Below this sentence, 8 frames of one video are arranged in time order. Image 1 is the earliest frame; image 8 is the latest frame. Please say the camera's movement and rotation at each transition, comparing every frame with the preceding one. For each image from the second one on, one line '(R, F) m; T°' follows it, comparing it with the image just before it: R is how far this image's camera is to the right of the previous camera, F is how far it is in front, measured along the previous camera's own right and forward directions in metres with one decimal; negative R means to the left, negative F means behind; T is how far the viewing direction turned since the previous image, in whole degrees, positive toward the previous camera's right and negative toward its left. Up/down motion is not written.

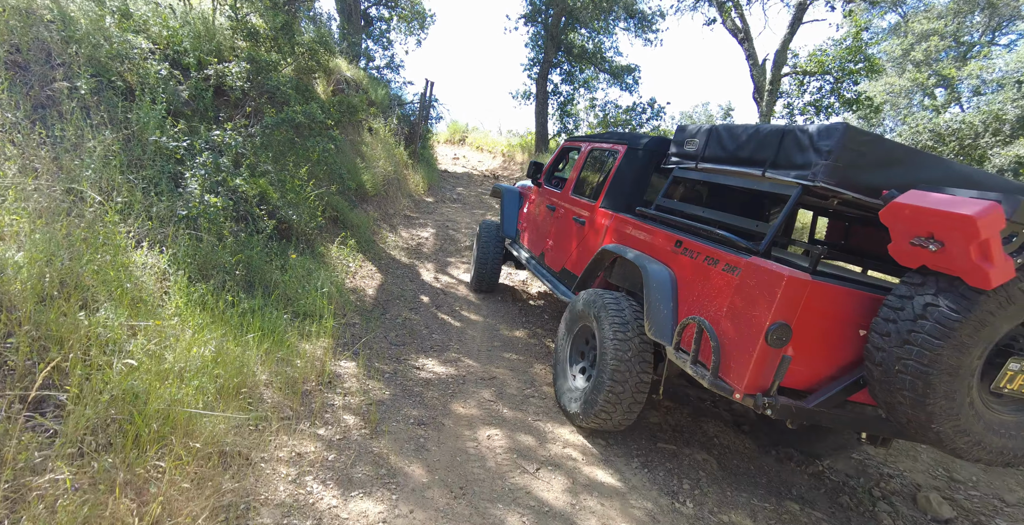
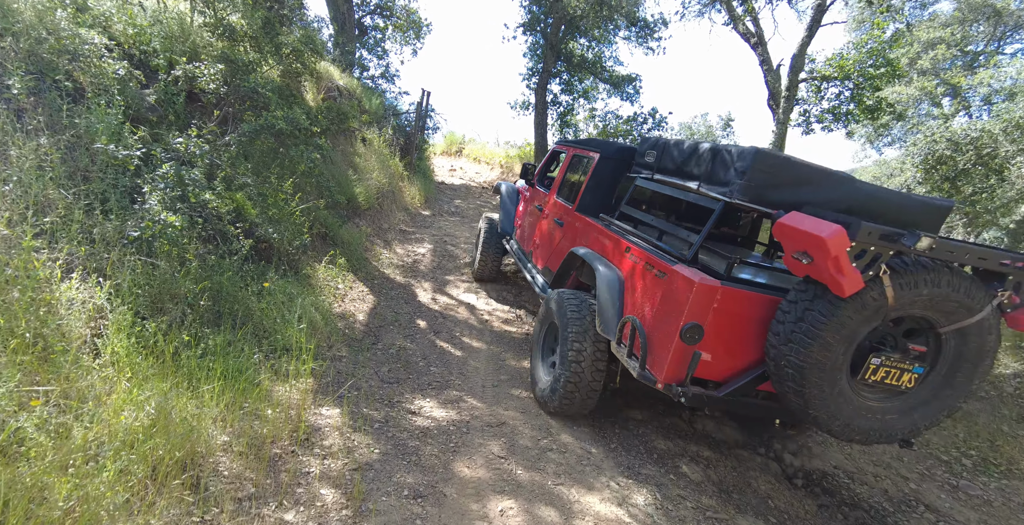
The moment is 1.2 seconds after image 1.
(-0.1, +0.6) m; 0°
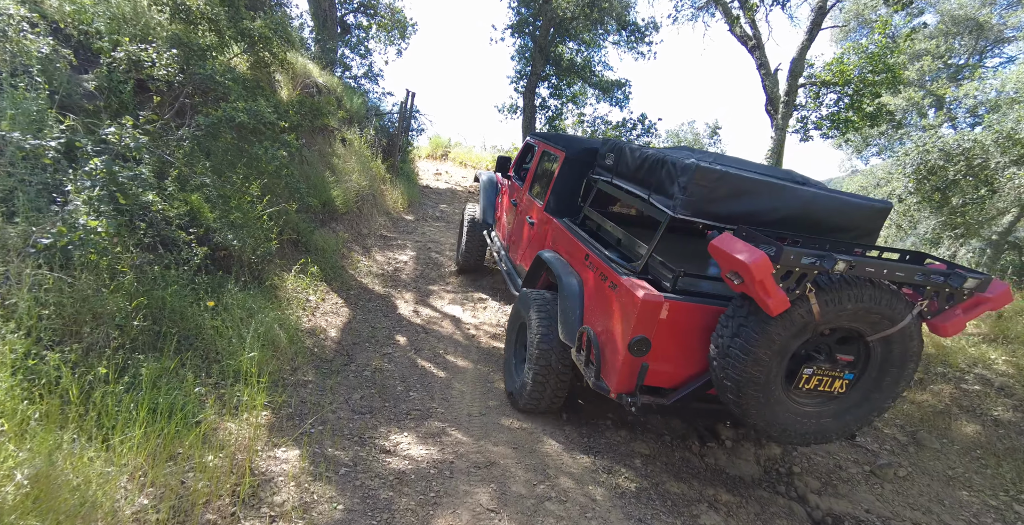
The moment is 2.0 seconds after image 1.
(0.0, +0.5) m; +2°
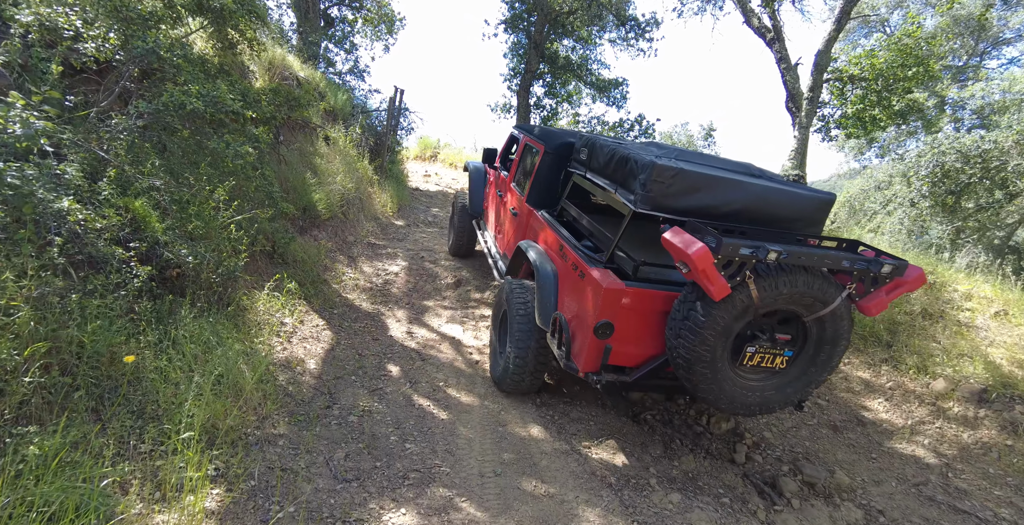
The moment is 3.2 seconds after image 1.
(-0.2, +0.8) m; +1°
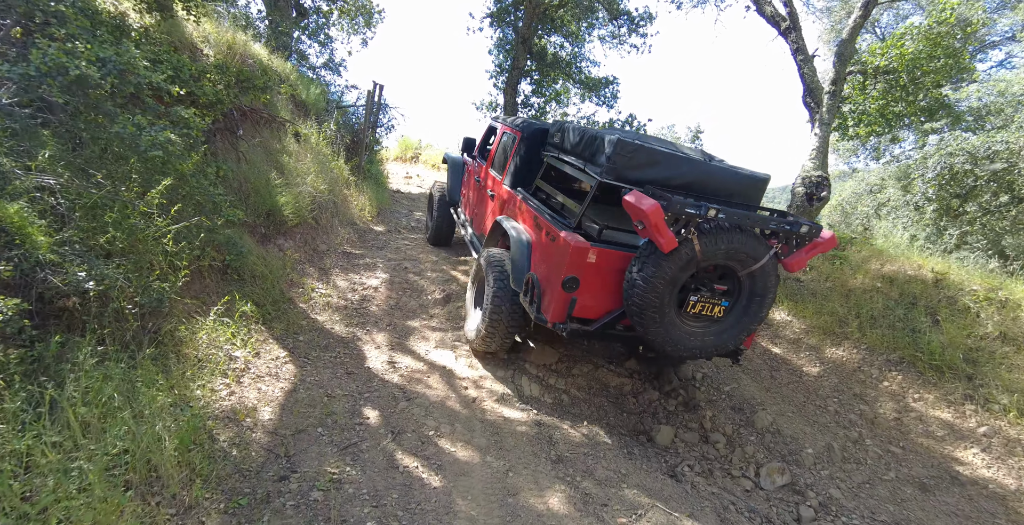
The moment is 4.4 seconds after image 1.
(-0.2, +0.9) m; +2°
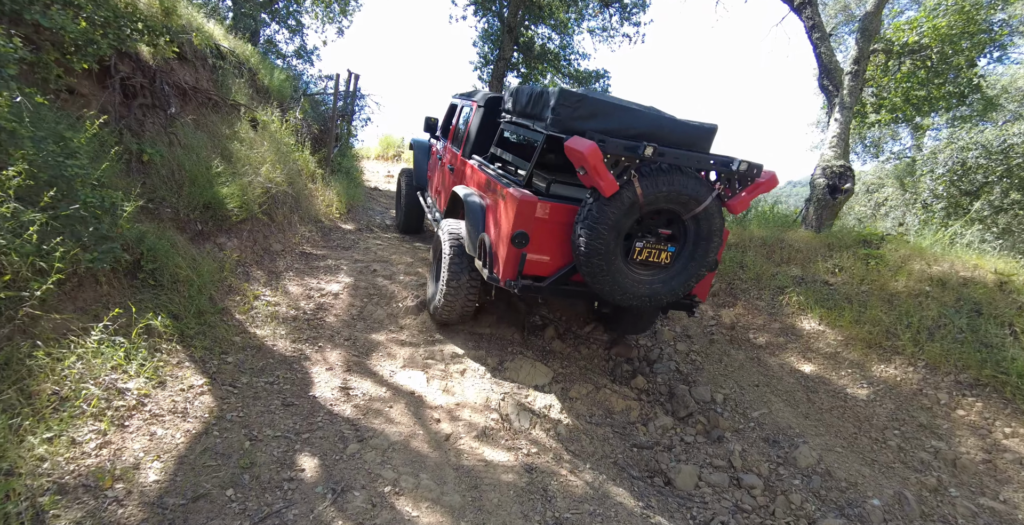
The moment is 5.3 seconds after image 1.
(0.0, +0.9) m; +1°
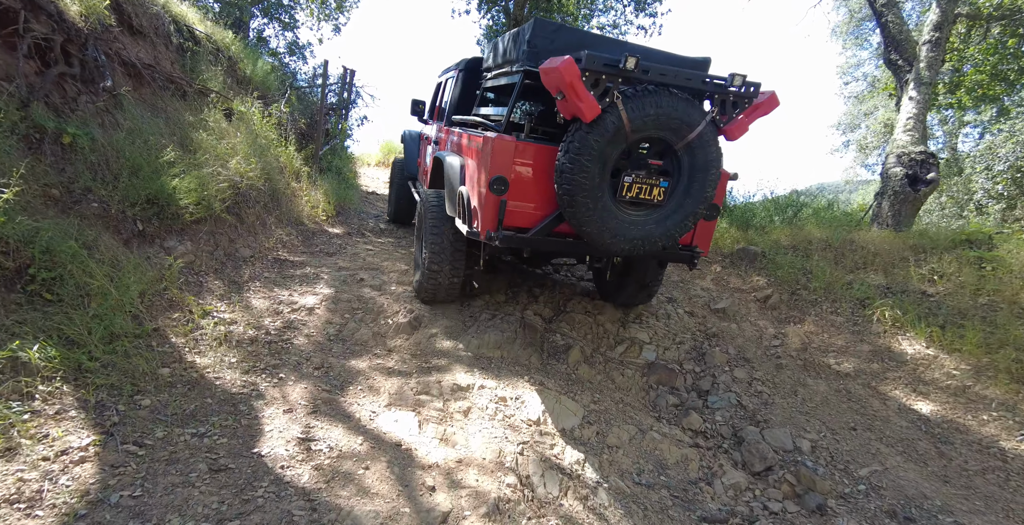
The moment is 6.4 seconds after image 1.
(-0.1, +1.1) m; 0°
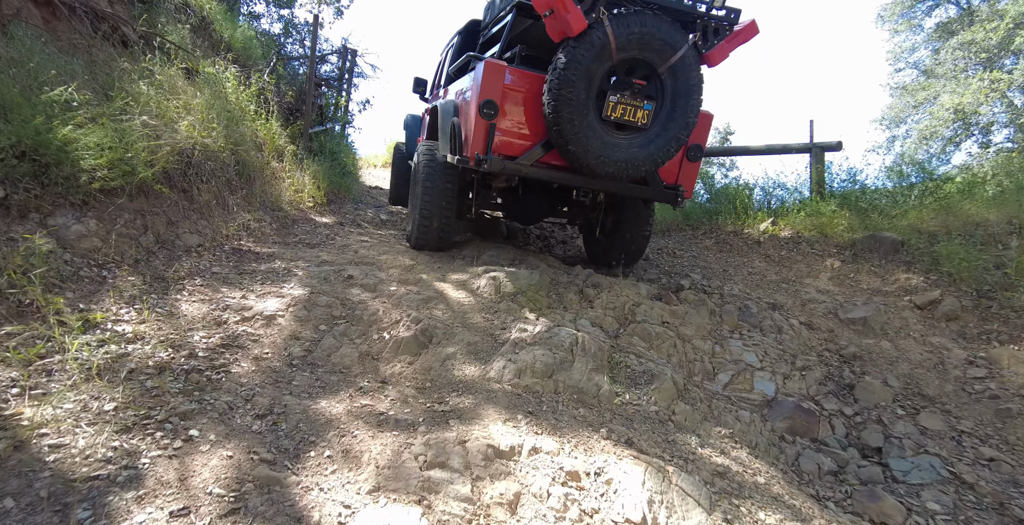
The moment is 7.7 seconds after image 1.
(-0.3, +1.6) m; -1°
